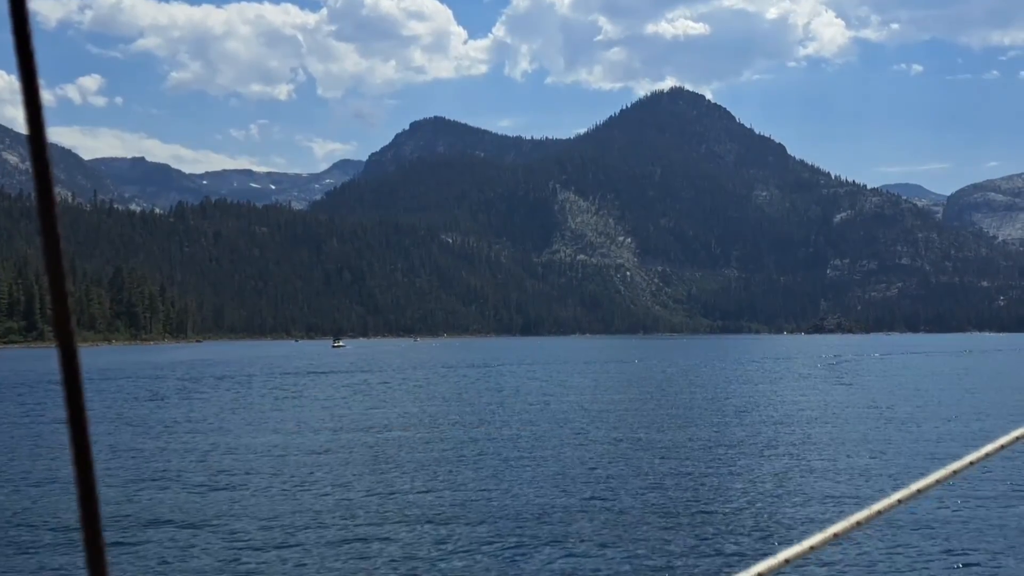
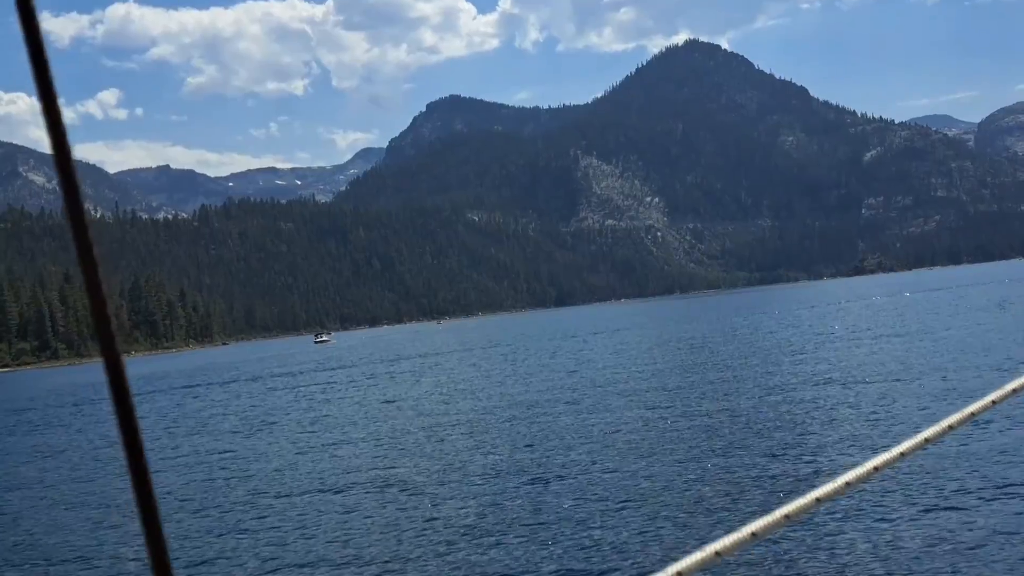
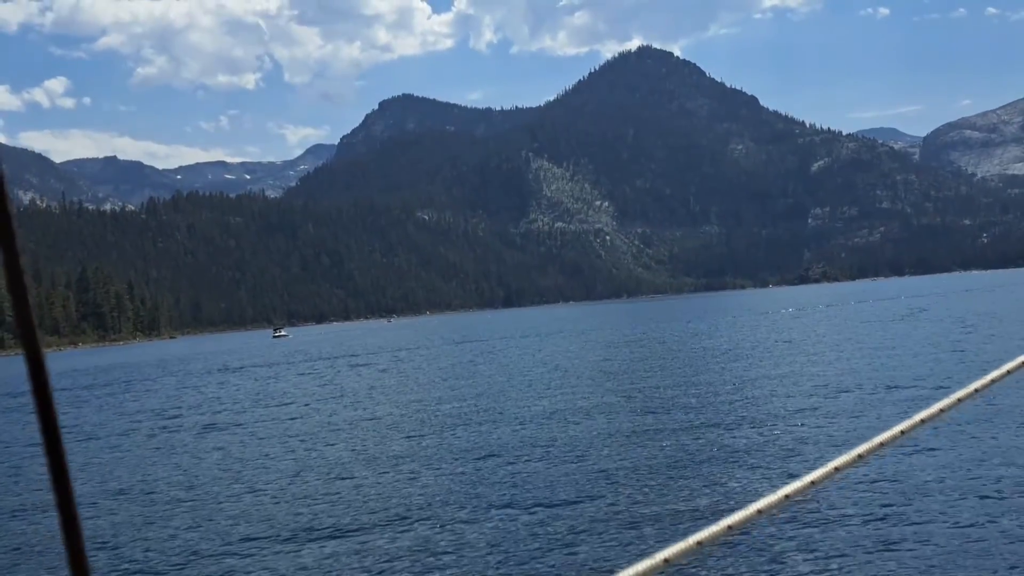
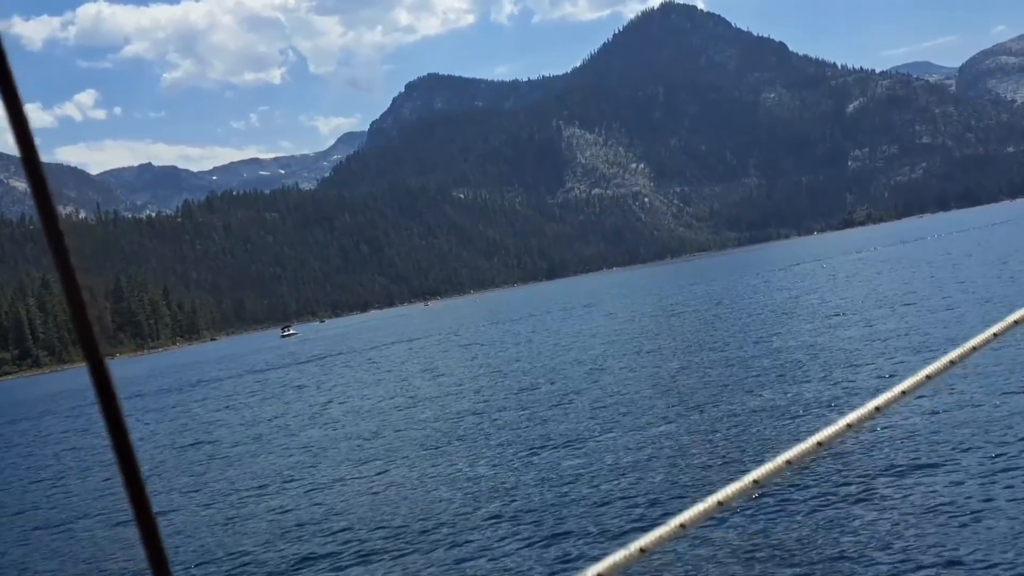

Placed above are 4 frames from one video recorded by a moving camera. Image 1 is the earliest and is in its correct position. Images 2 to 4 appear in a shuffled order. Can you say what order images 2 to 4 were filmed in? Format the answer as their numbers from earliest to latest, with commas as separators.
3, 2, 4
